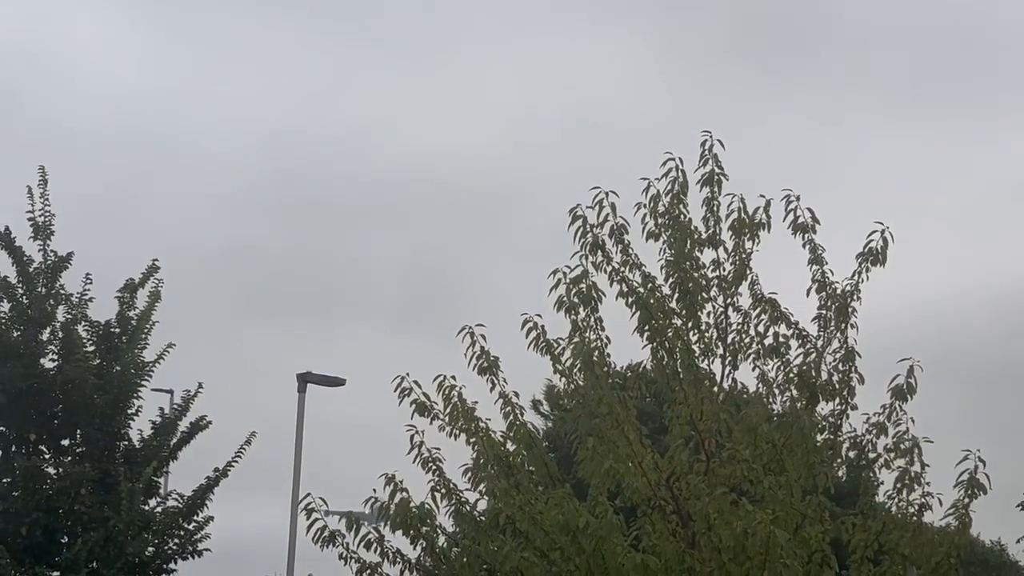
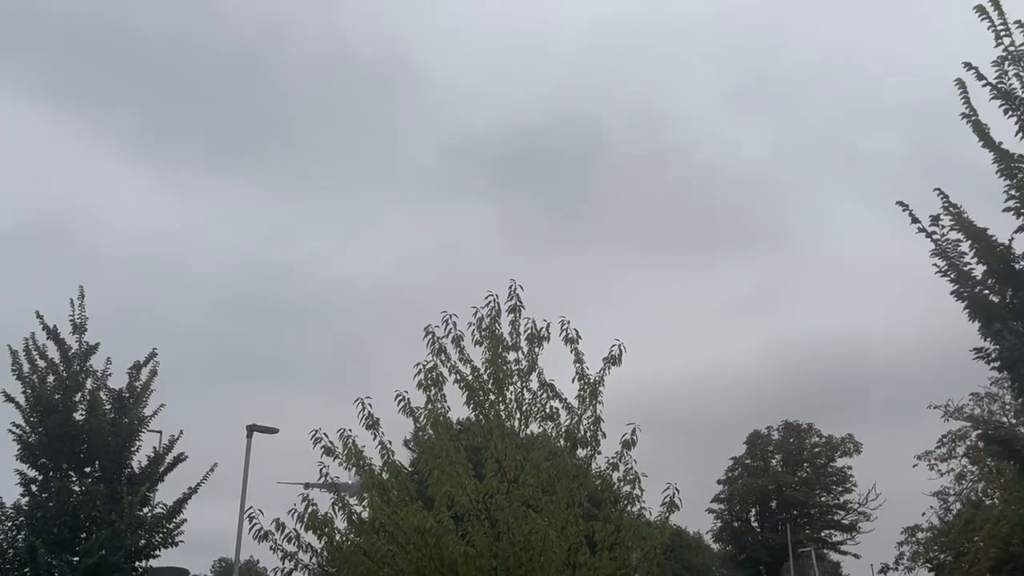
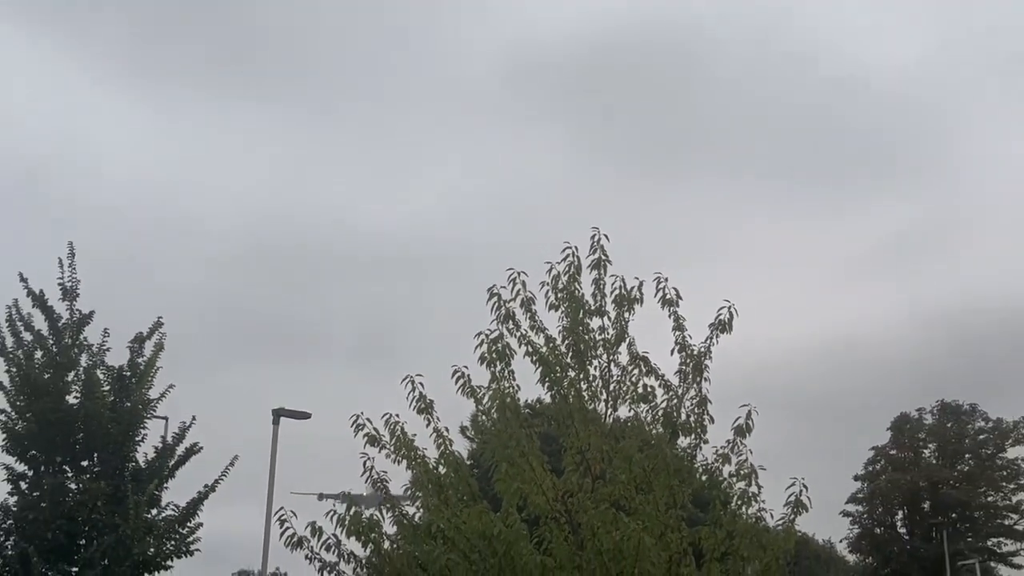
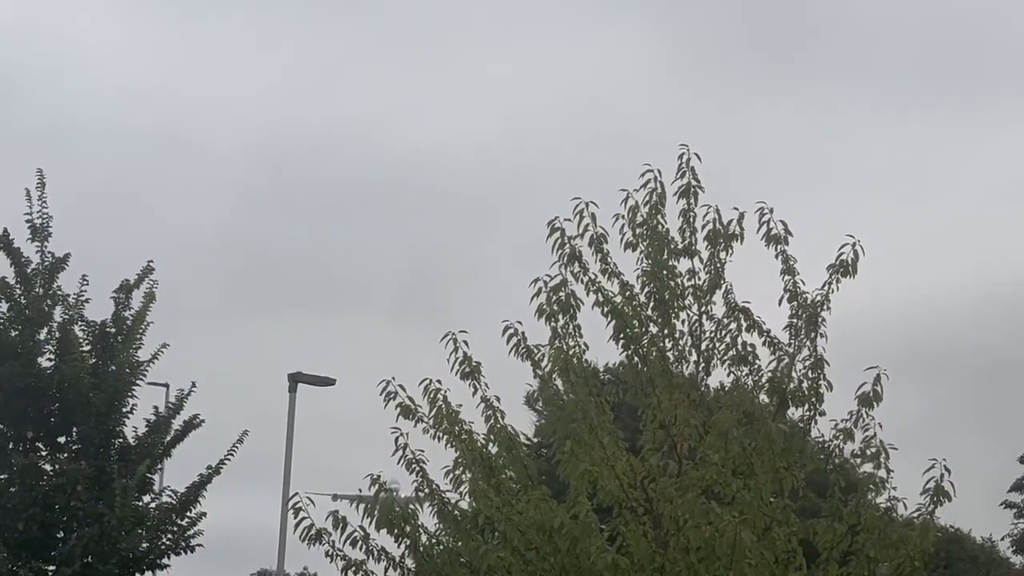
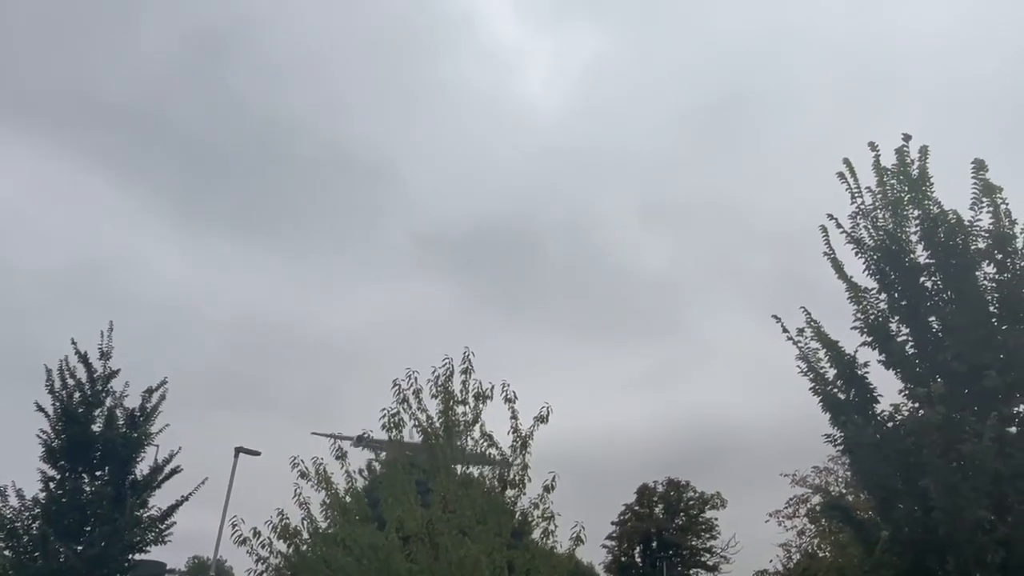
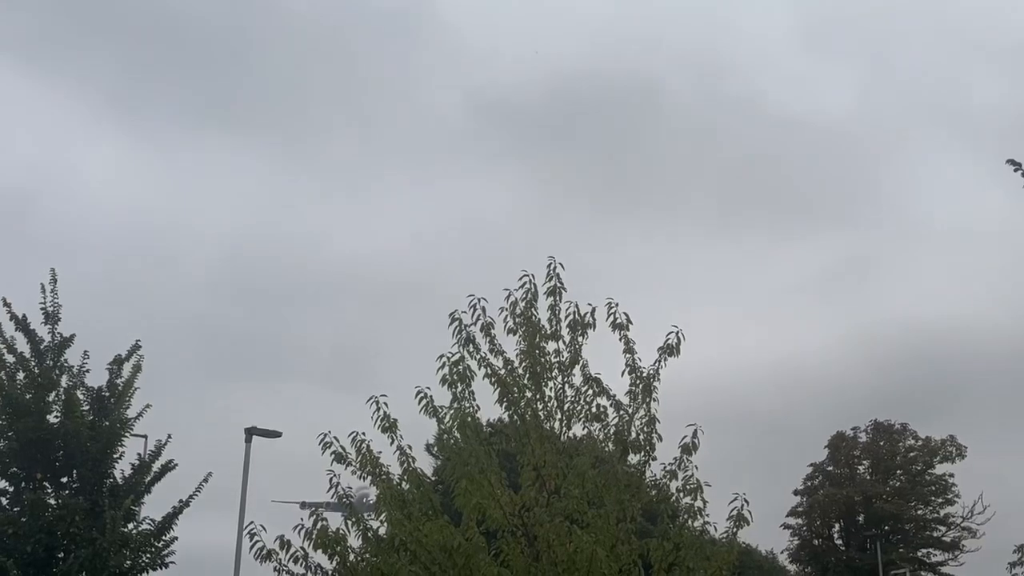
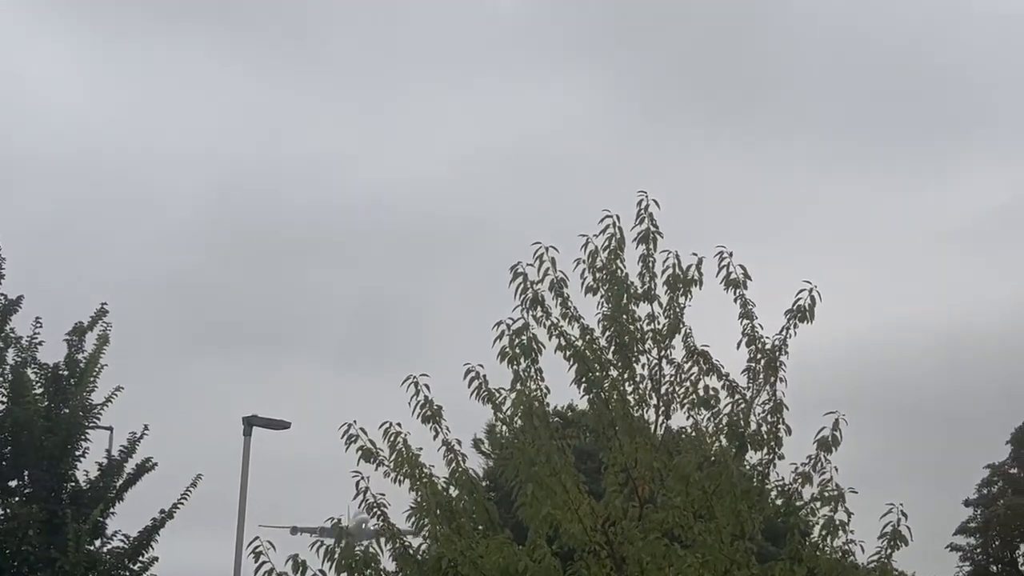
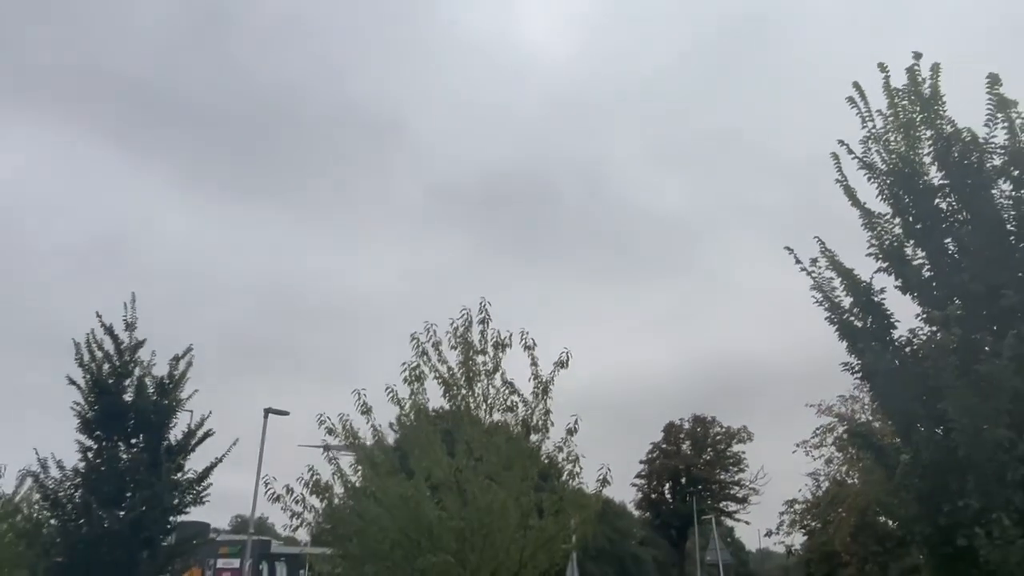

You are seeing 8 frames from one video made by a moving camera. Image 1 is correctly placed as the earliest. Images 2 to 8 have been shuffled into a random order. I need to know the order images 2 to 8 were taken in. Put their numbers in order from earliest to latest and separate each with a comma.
4, 7, 3, 6, 2, 8, 5
